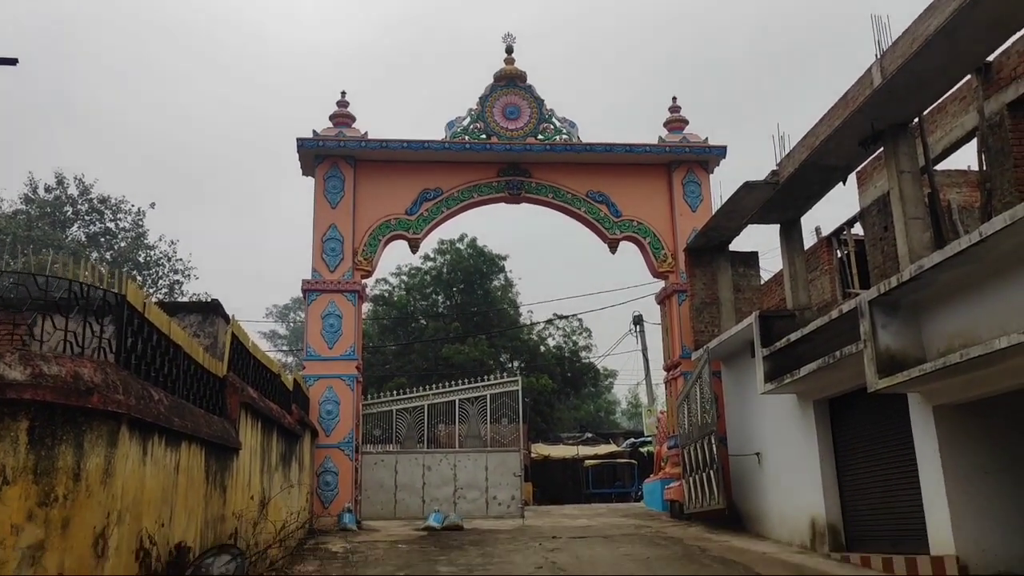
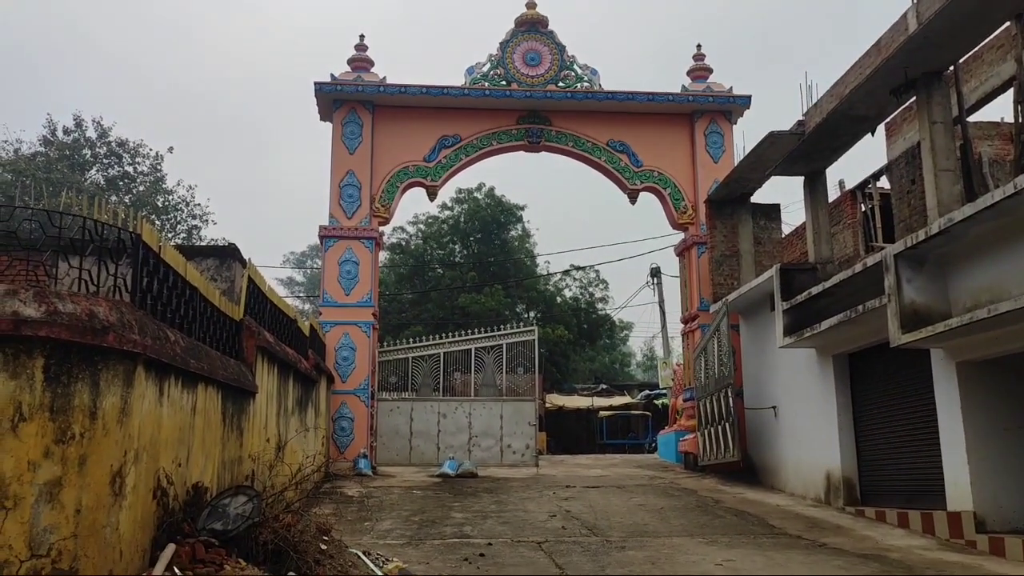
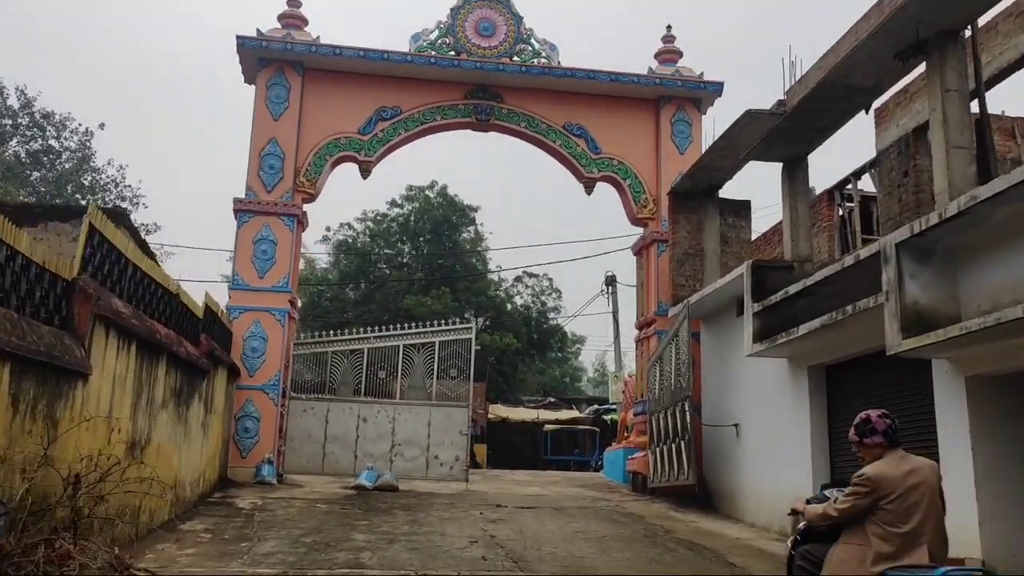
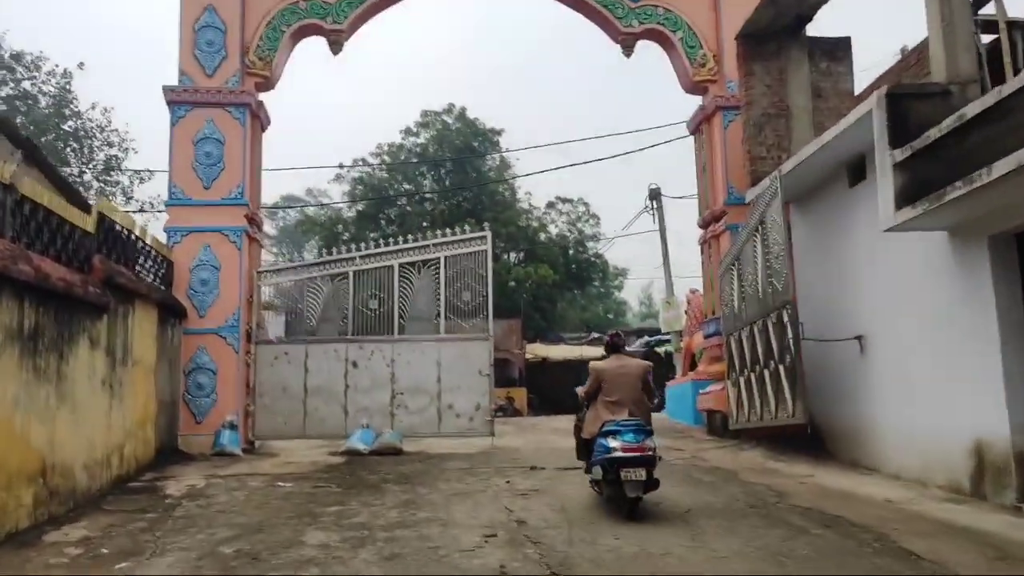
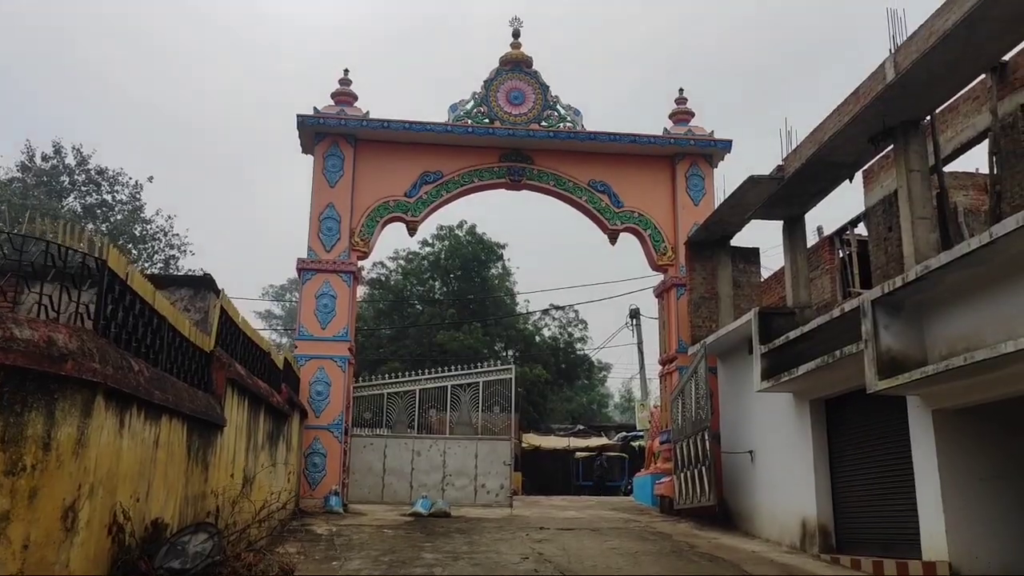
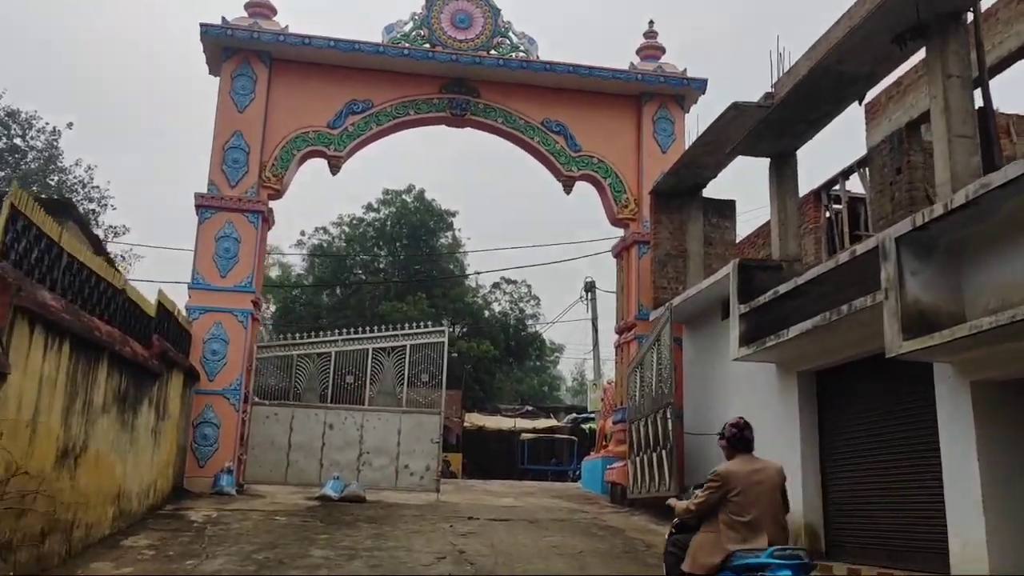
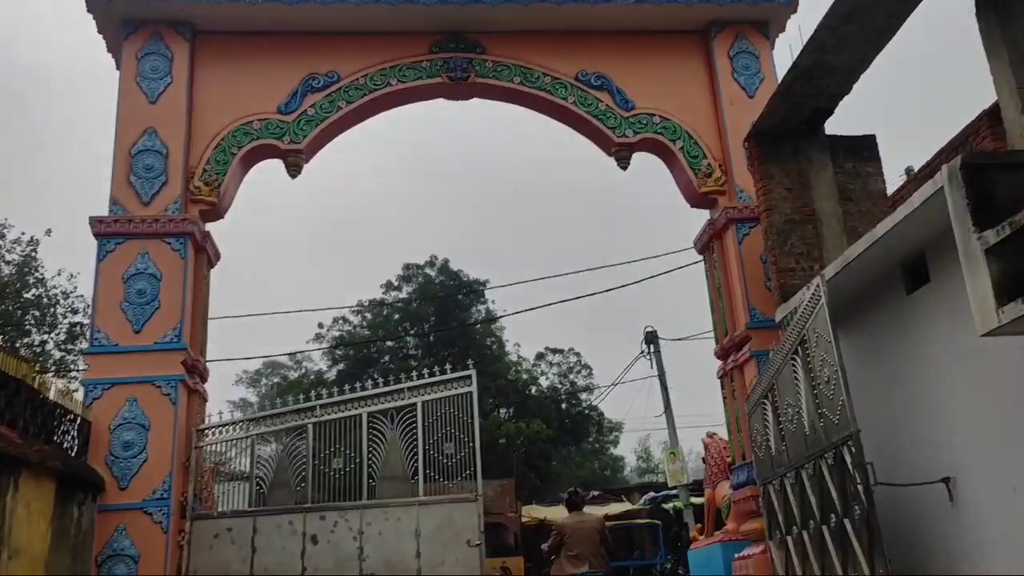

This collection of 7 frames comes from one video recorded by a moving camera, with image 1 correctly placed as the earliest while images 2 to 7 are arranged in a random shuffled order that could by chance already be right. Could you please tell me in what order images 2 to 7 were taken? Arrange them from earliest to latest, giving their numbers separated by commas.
2, 5, 3, 6, 4, 7
